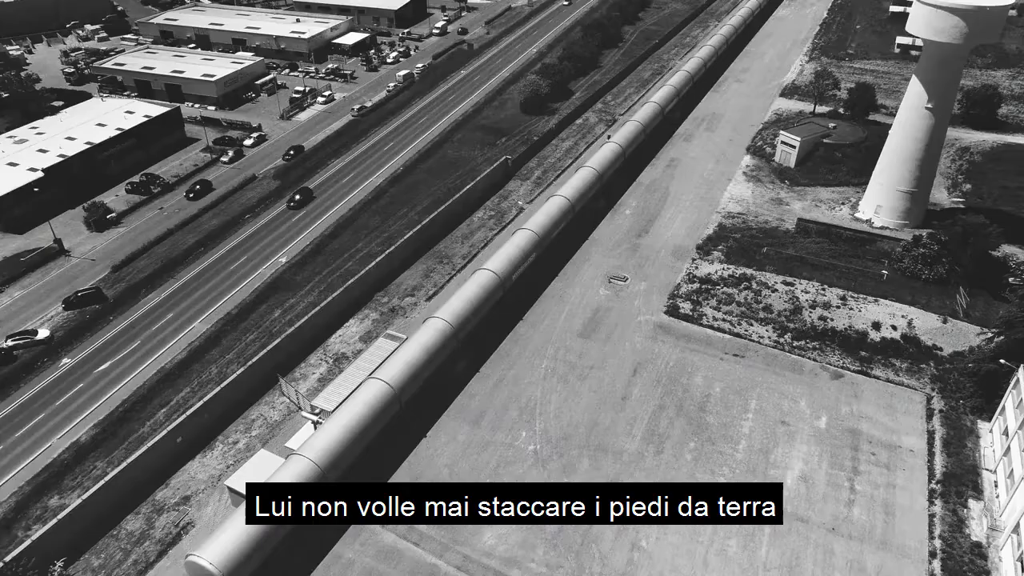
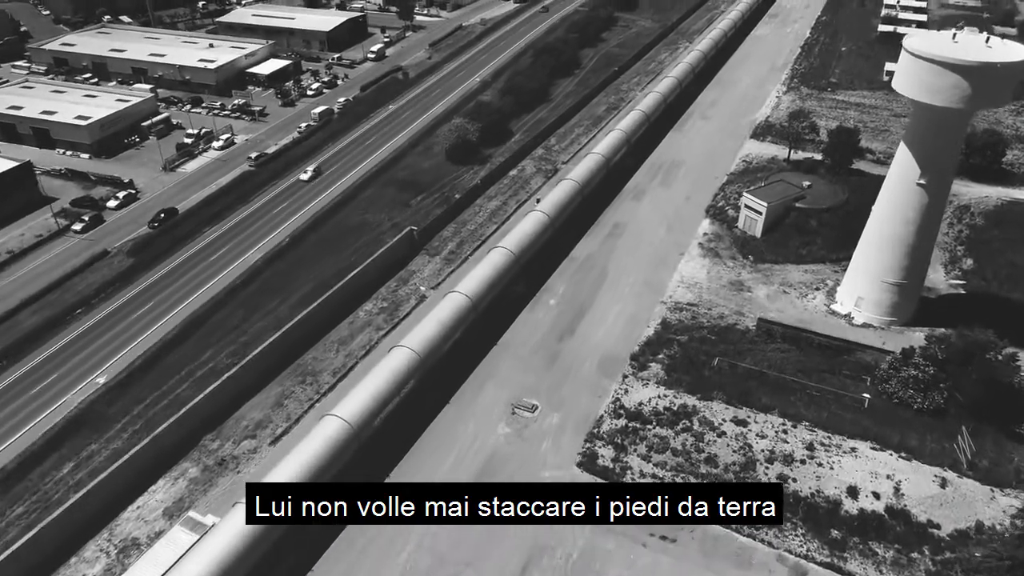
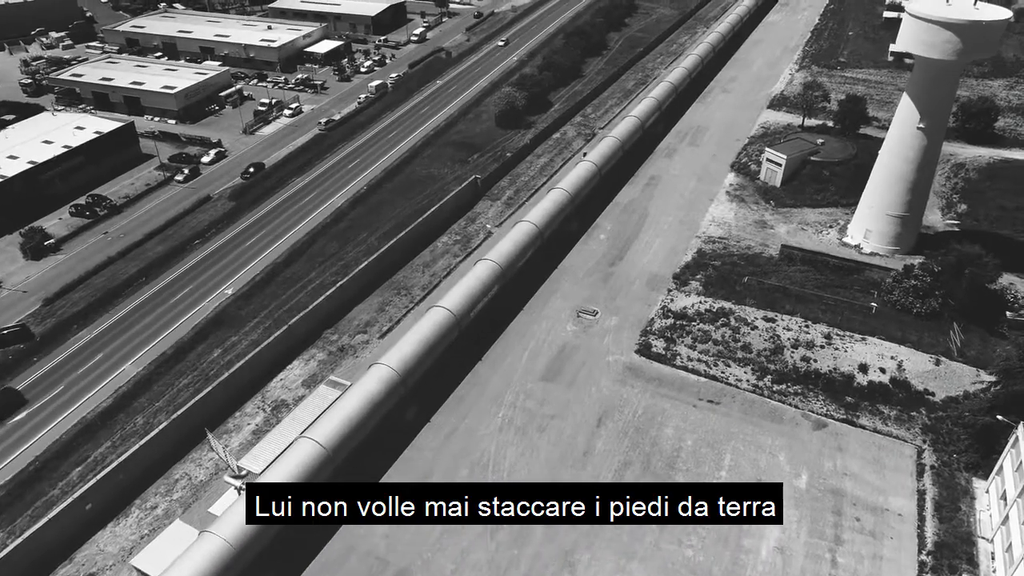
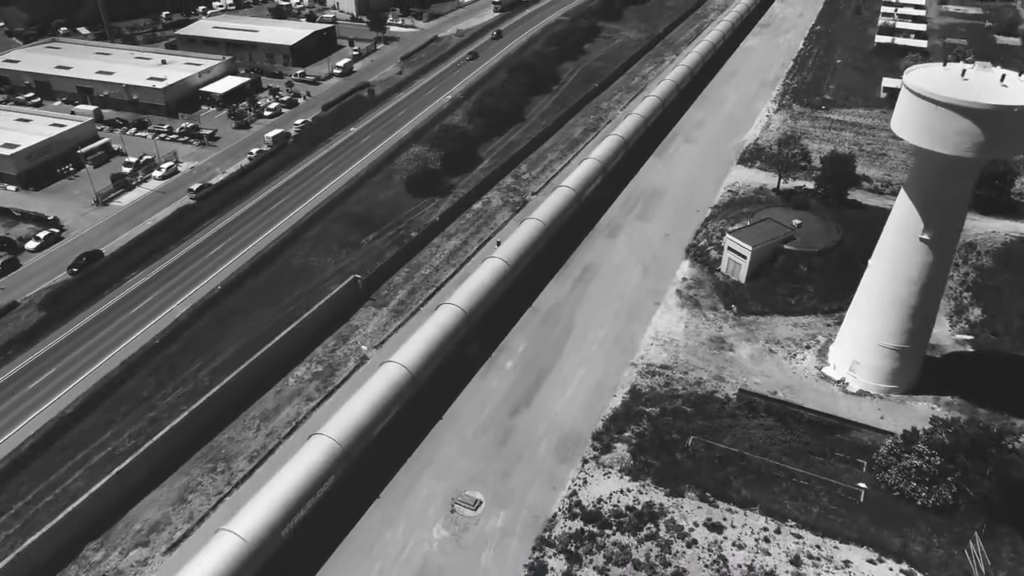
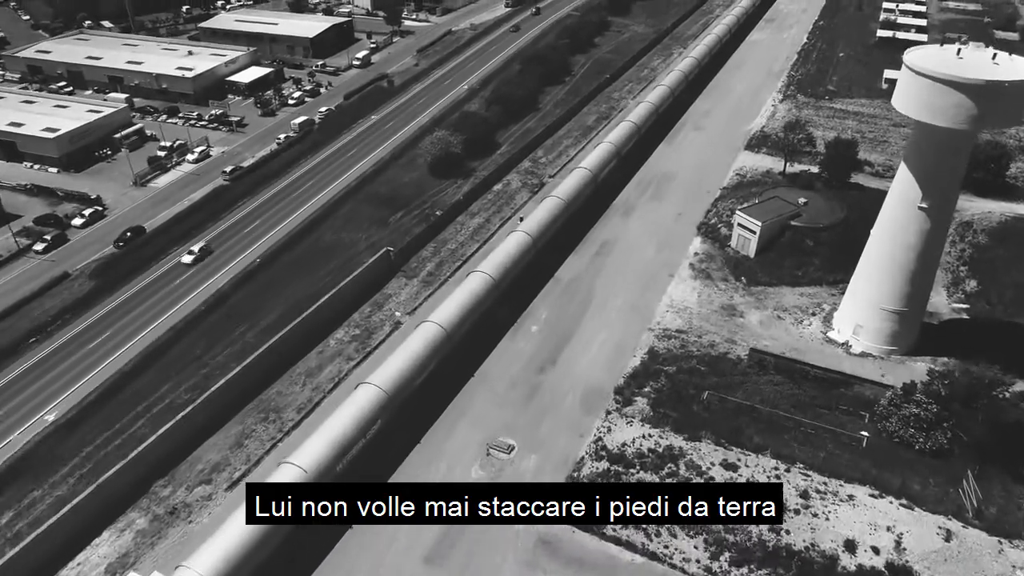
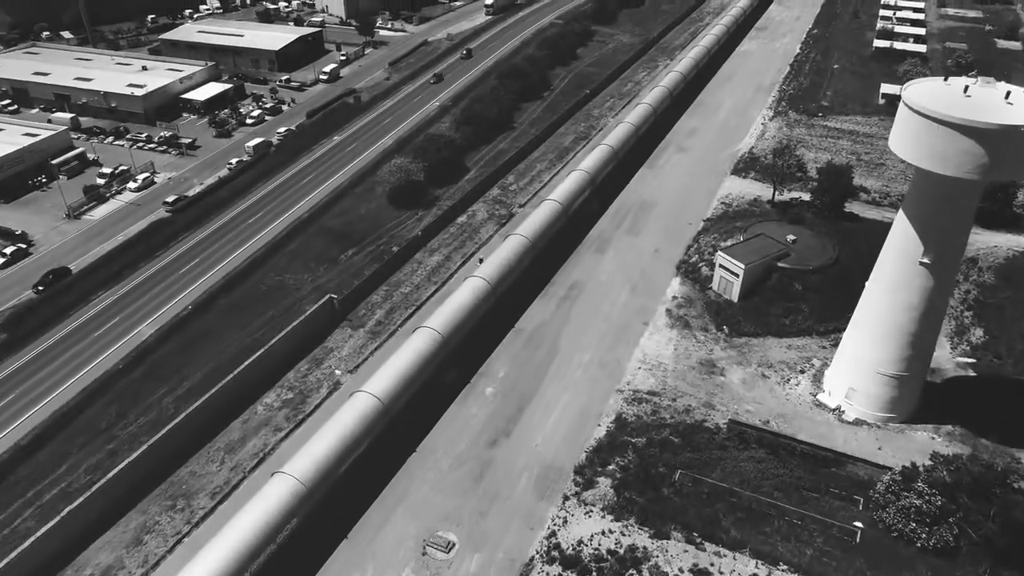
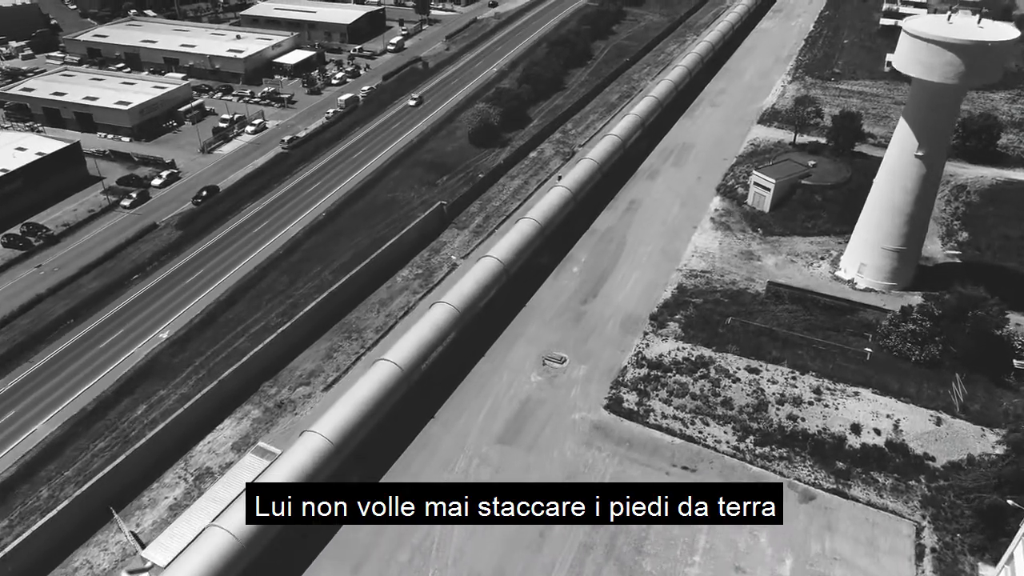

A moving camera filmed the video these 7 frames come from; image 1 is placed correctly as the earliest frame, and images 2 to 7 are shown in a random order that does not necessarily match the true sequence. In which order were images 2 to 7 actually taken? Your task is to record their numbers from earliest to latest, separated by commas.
3, 7, 2, 5, 4, 6
